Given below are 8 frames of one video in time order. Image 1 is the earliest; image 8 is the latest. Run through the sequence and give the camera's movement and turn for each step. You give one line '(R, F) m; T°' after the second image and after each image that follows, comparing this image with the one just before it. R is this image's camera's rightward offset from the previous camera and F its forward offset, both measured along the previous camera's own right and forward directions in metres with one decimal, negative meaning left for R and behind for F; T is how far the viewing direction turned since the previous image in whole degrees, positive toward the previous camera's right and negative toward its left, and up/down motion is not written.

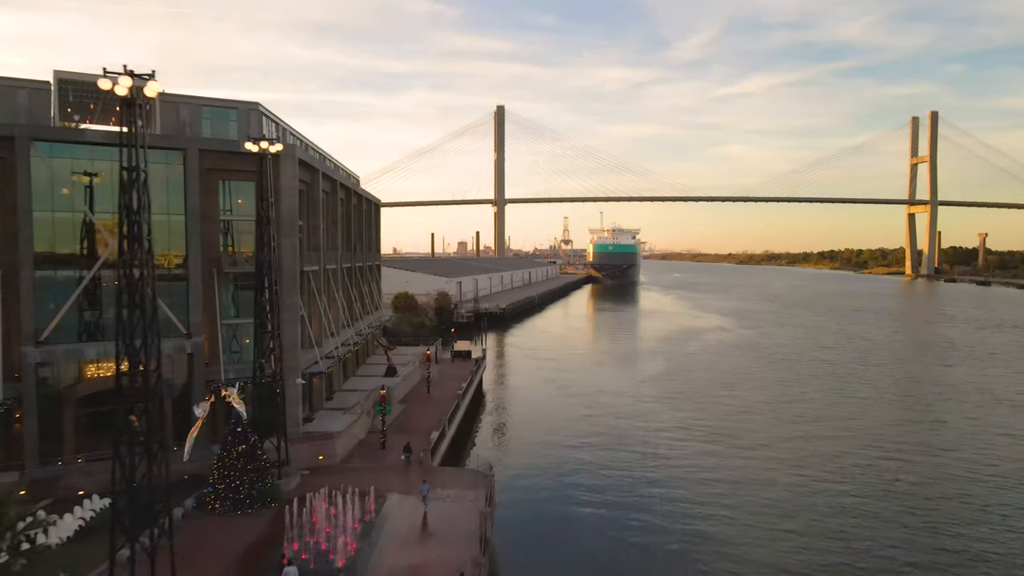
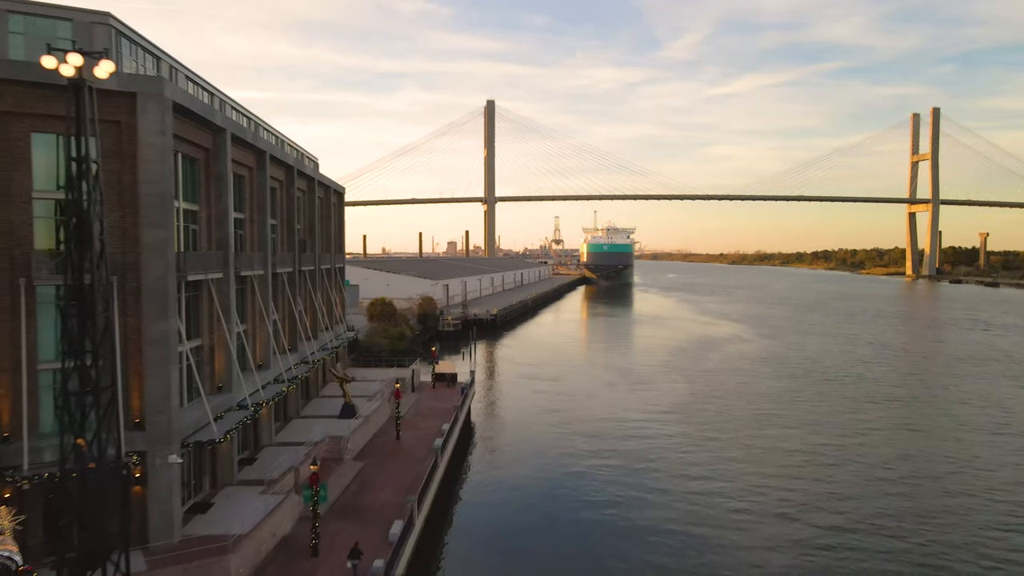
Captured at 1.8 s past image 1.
(-0.1, +5.4) m; +1°
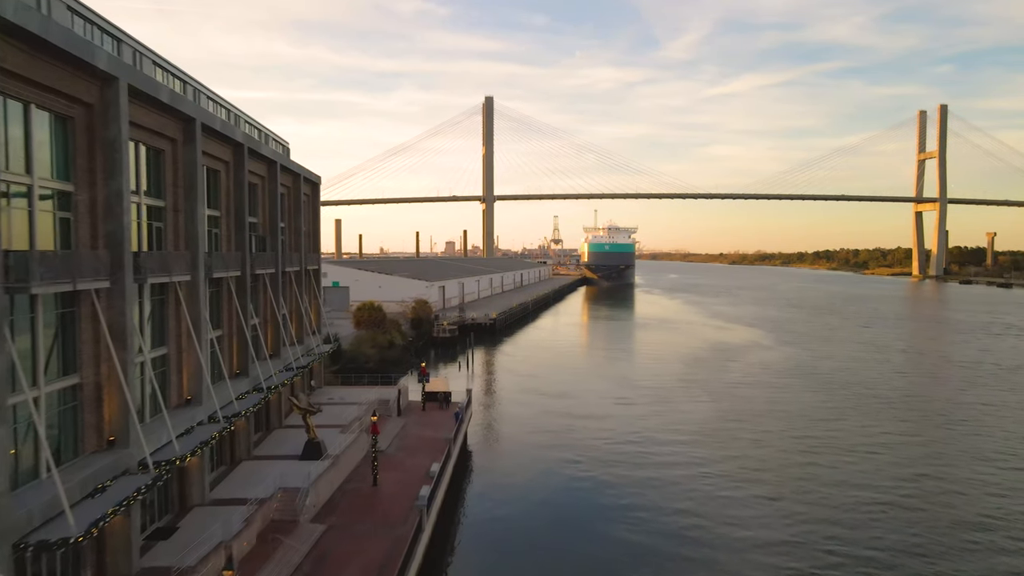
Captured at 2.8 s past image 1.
(-0.1, +3.3) m; 0°
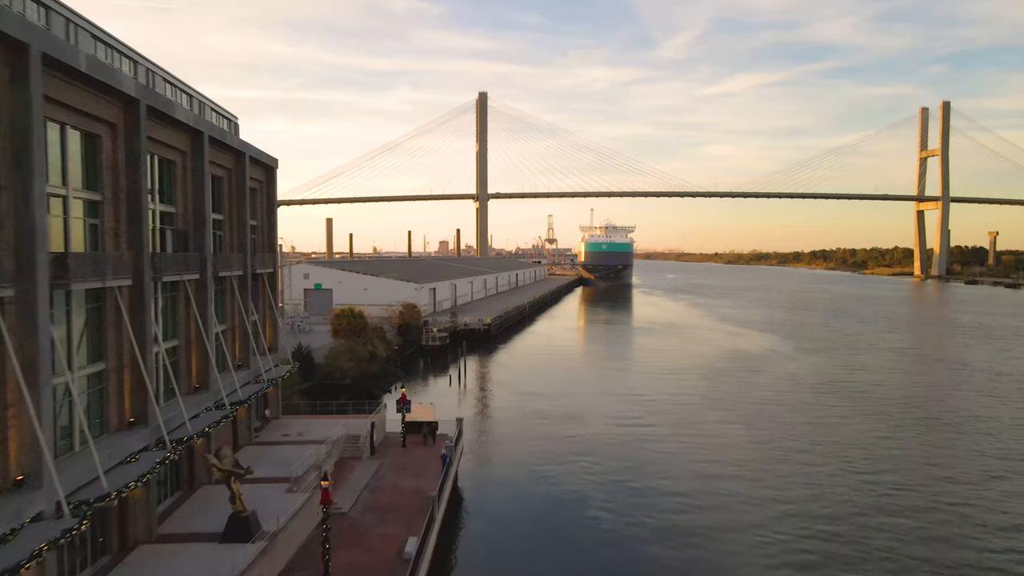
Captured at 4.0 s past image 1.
(-0.1, +3.7) m; 0°
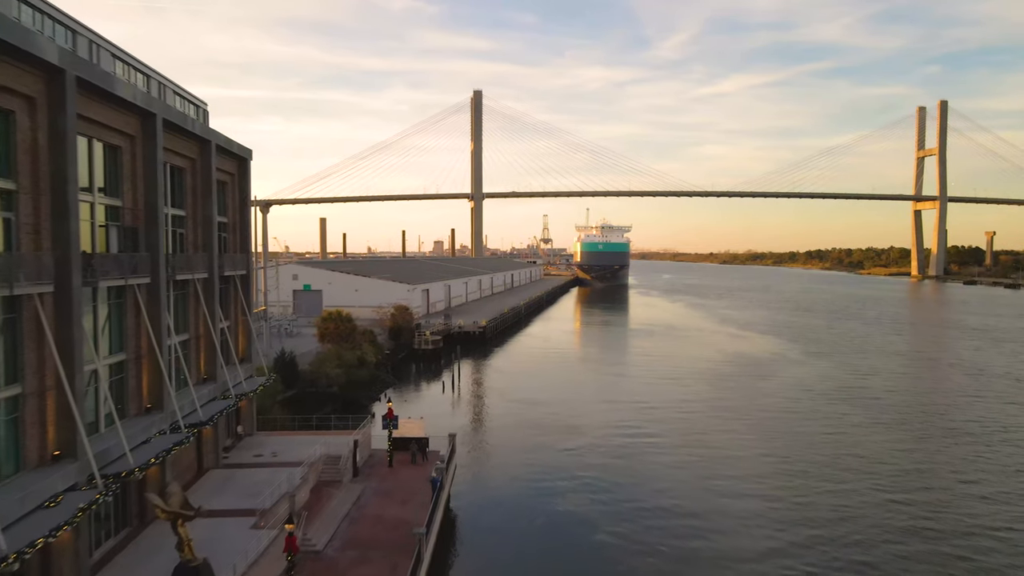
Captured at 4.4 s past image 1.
(-0.1, +1.5) m; 0°
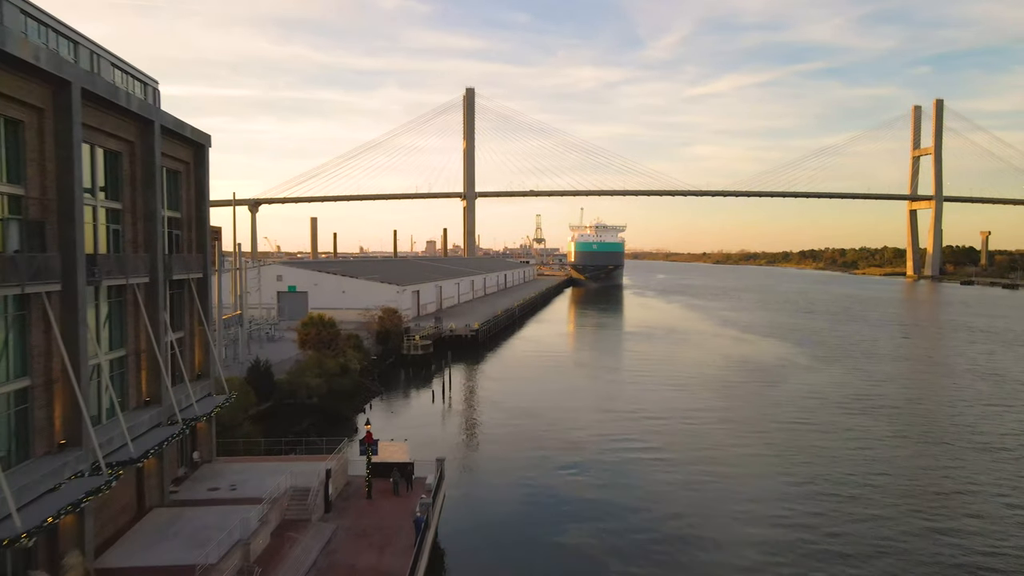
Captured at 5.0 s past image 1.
(-0.1, +1.8) m; +1°
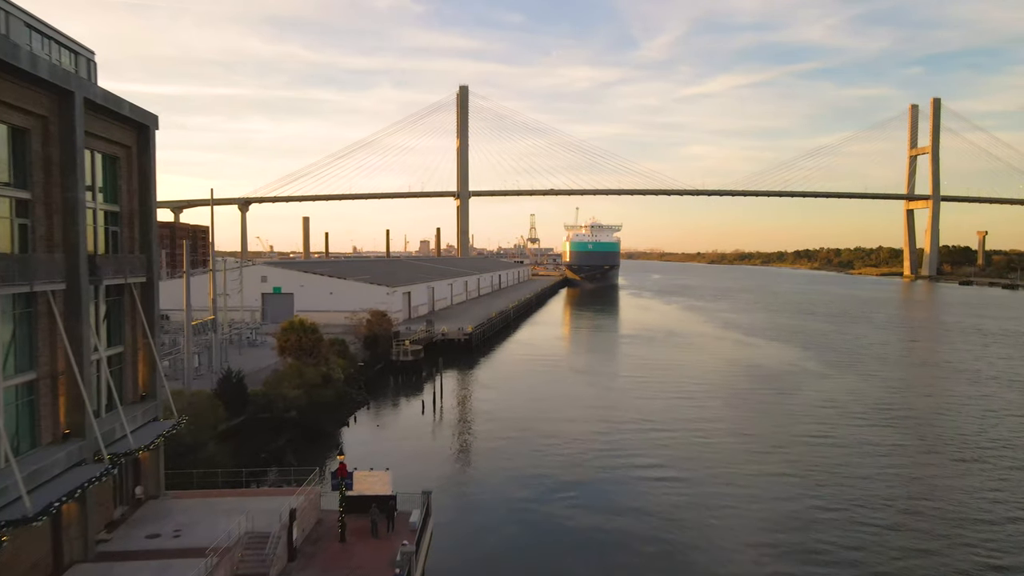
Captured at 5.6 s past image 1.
(-0.1, +1.9) m; 0°
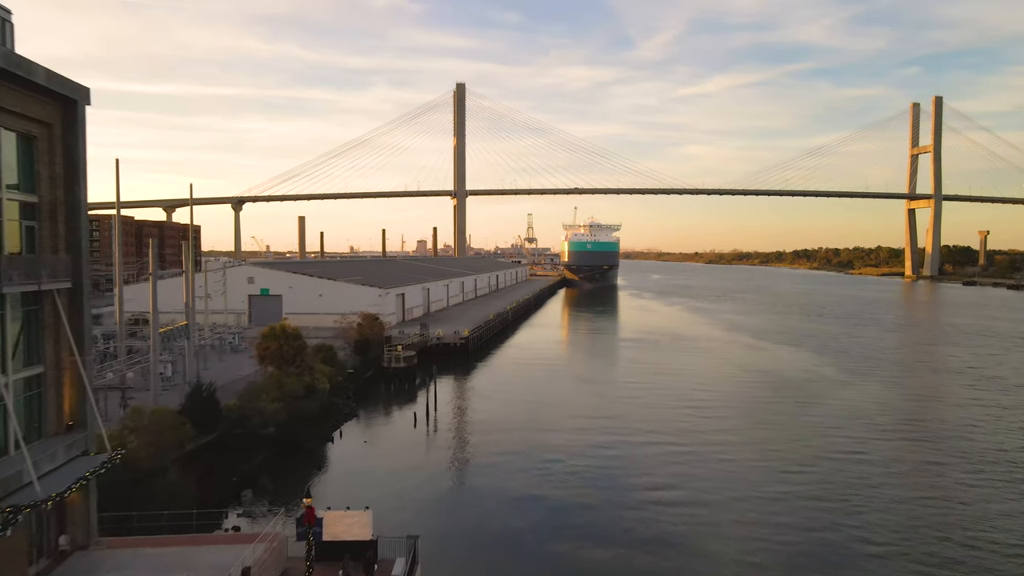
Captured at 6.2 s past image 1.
(-0.1, +1.9) m; 0°
